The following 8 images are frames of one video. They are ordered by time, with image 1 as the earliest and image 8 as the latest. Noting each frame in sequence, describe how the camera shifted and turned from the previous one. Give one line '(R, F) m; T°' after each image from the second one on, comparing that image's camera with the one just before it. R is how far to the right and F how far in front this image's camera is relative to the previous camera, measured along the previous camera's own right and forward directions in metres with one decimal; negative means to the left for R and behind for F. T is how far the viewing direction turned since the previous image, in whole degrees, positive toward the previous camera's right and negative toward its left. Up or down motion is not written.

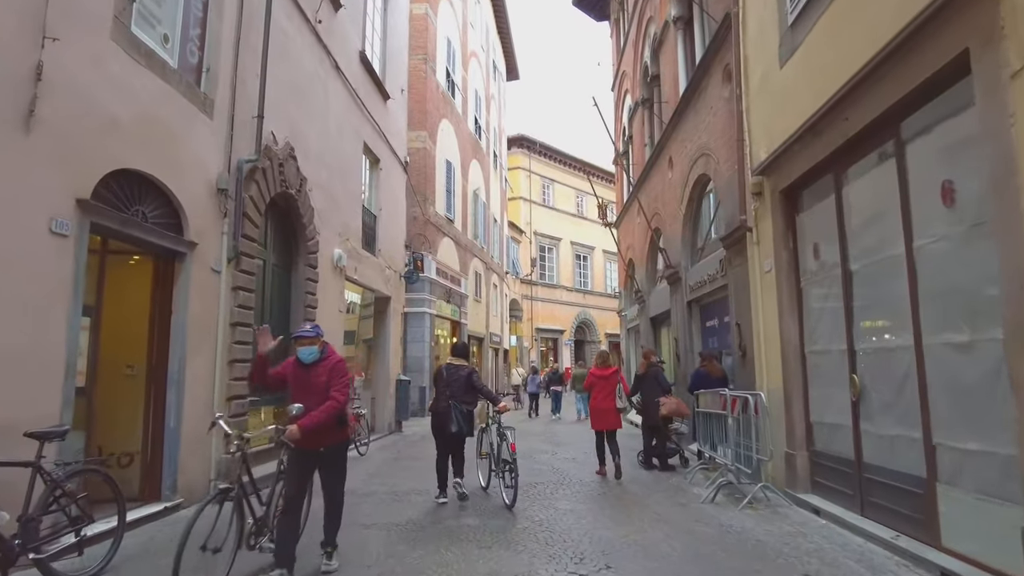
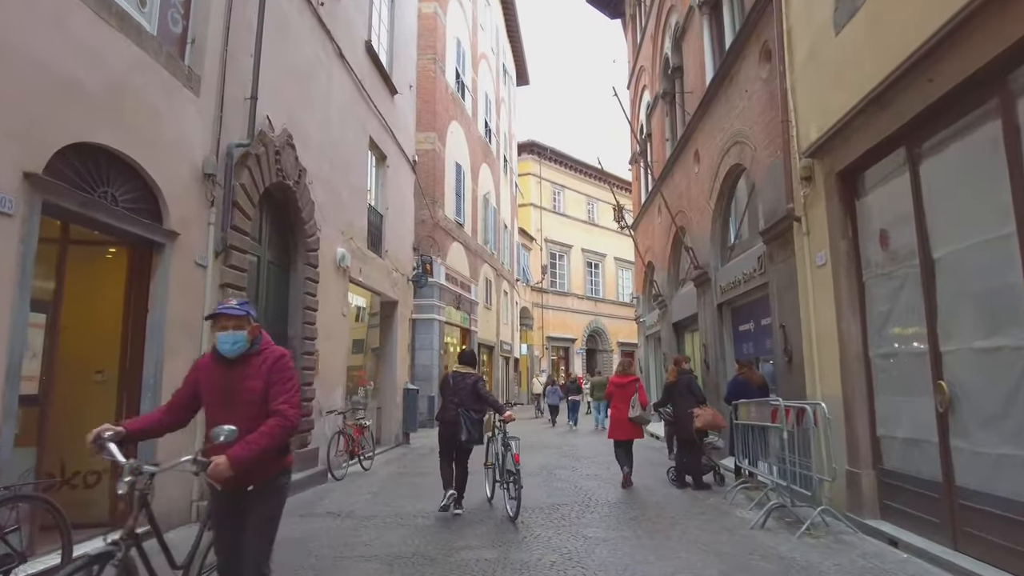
(-0.1, +0.8) m; -1°
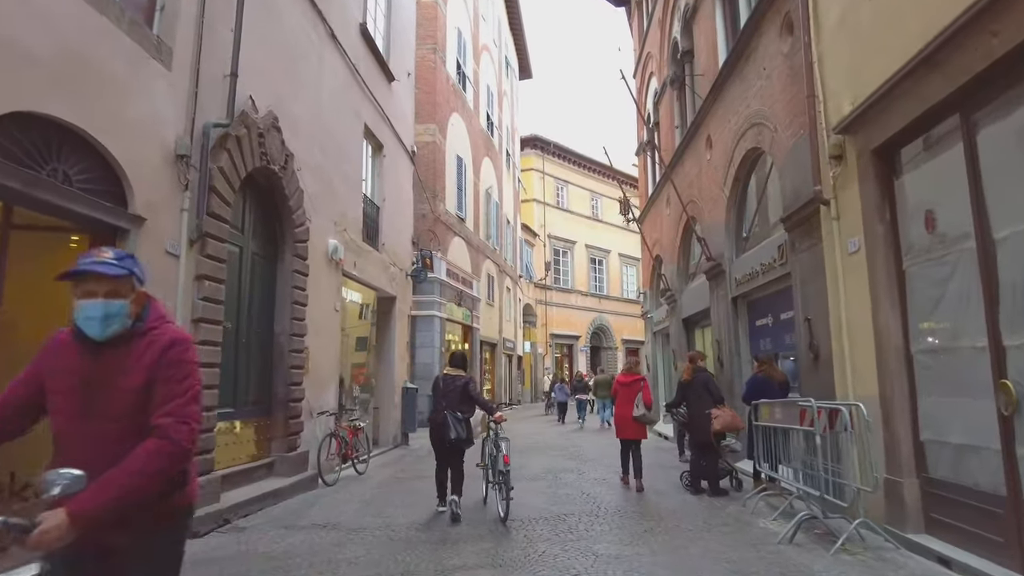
(0.0, +0.6) m; 0°
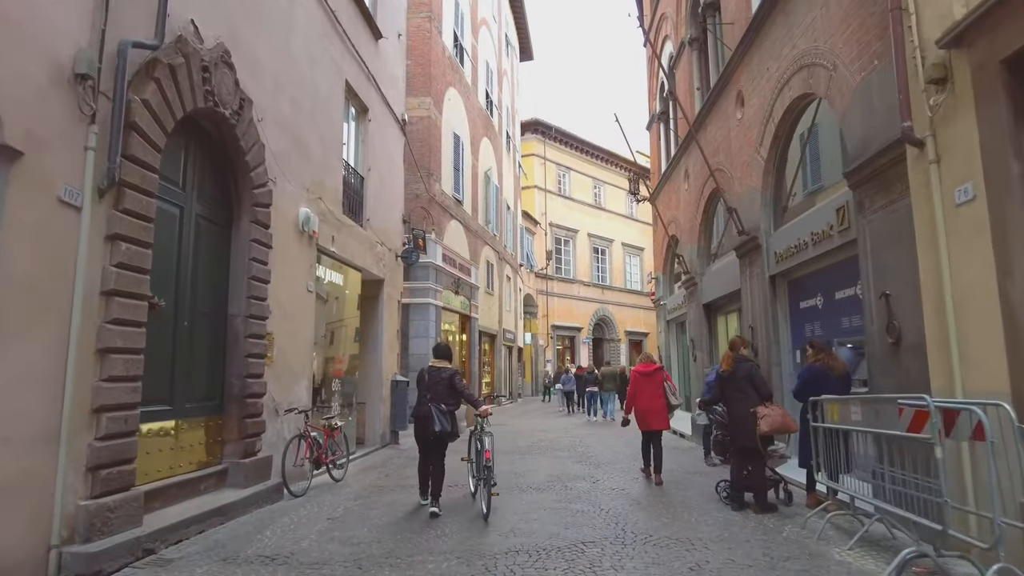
(0.0, +1.4) m; 0°
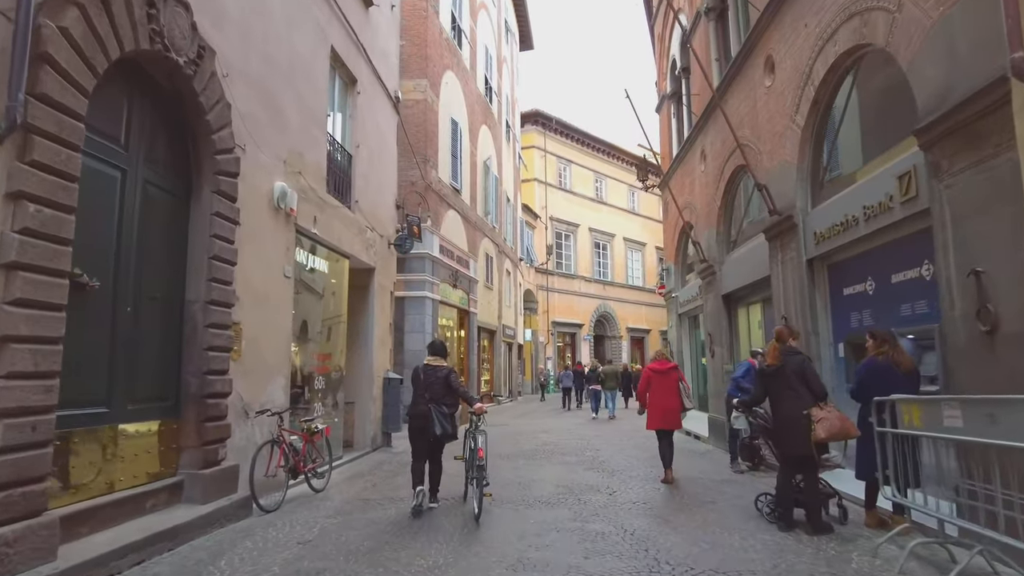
(-0.1, +1.0) m; 0°
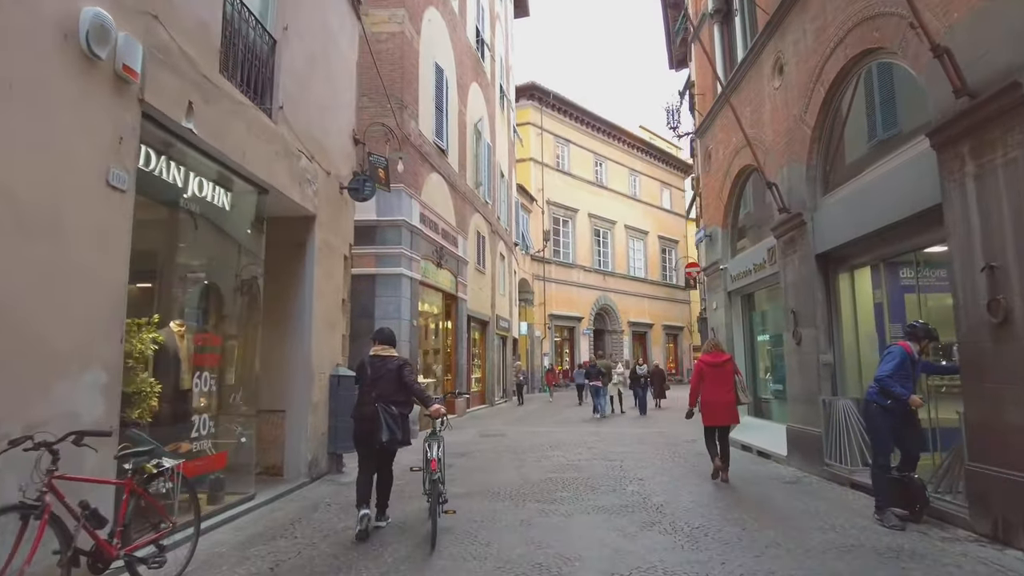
(-0.1, +3.5) m; +1°
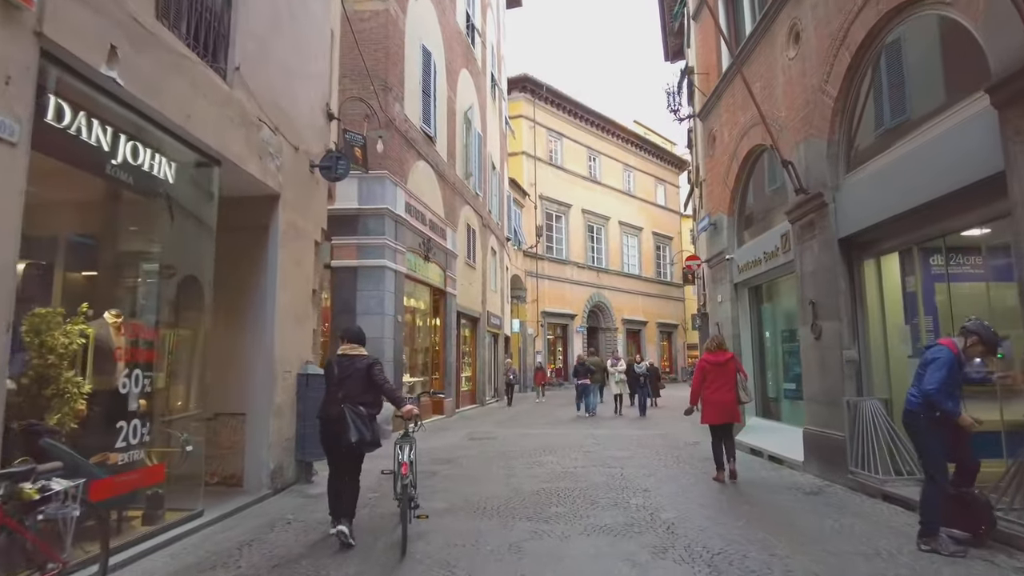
(0.0, +0.8) m; +1°
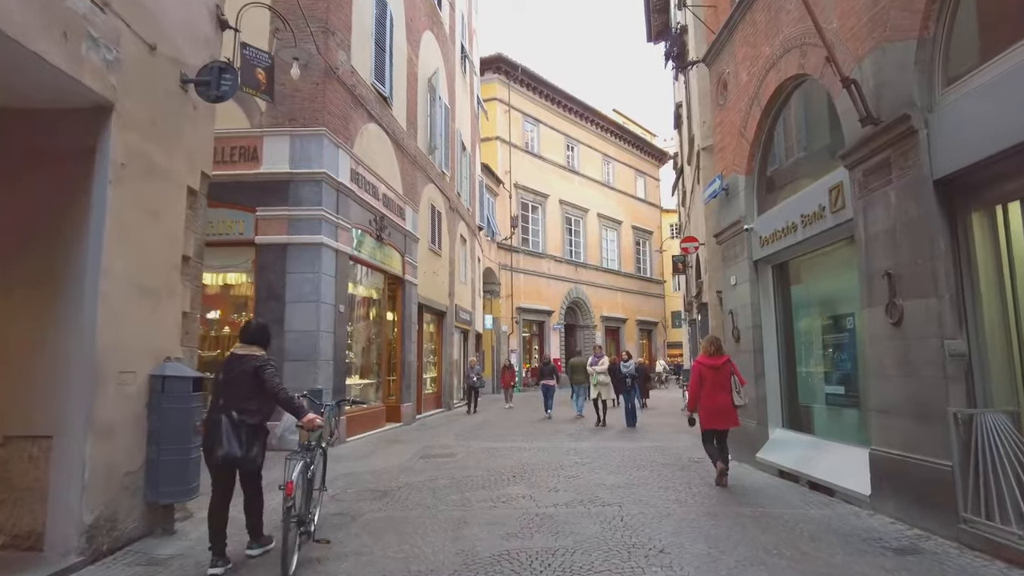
(+0.2, +2.3) m; +2°
